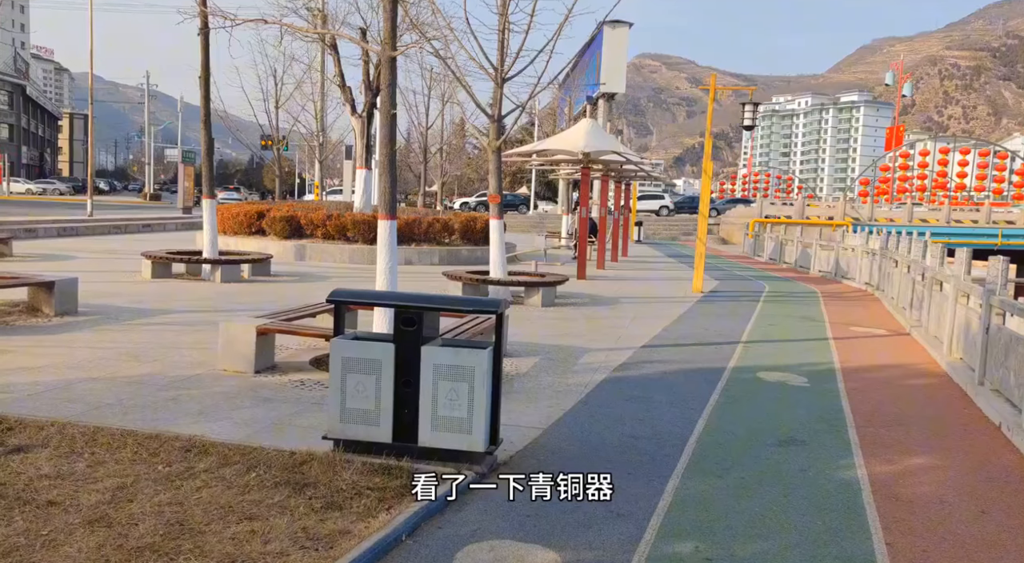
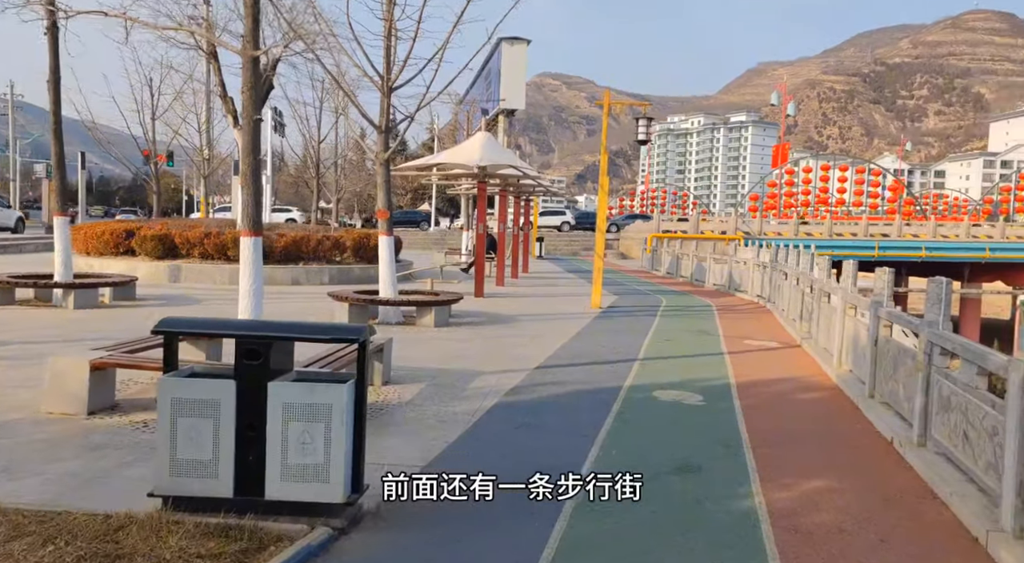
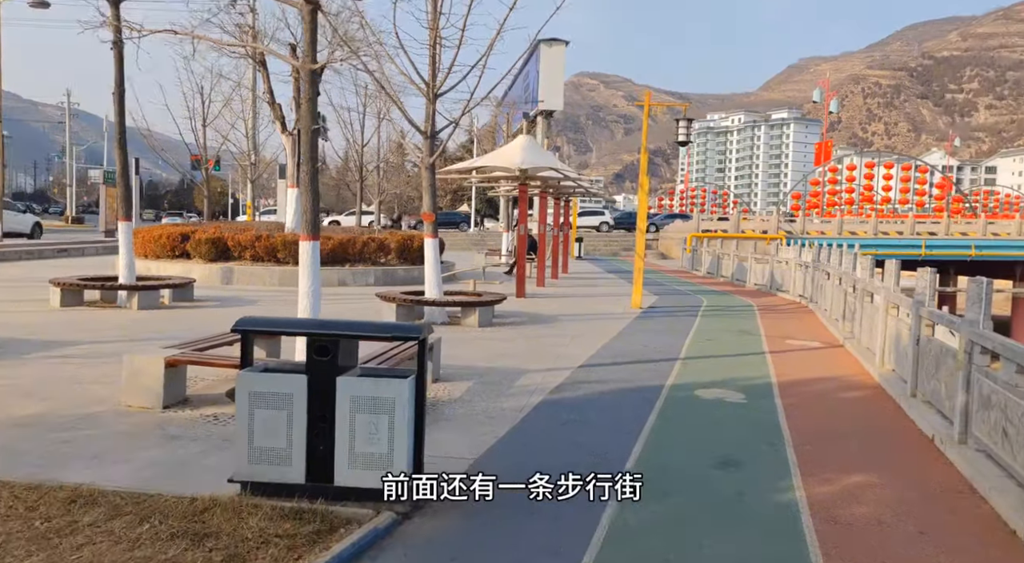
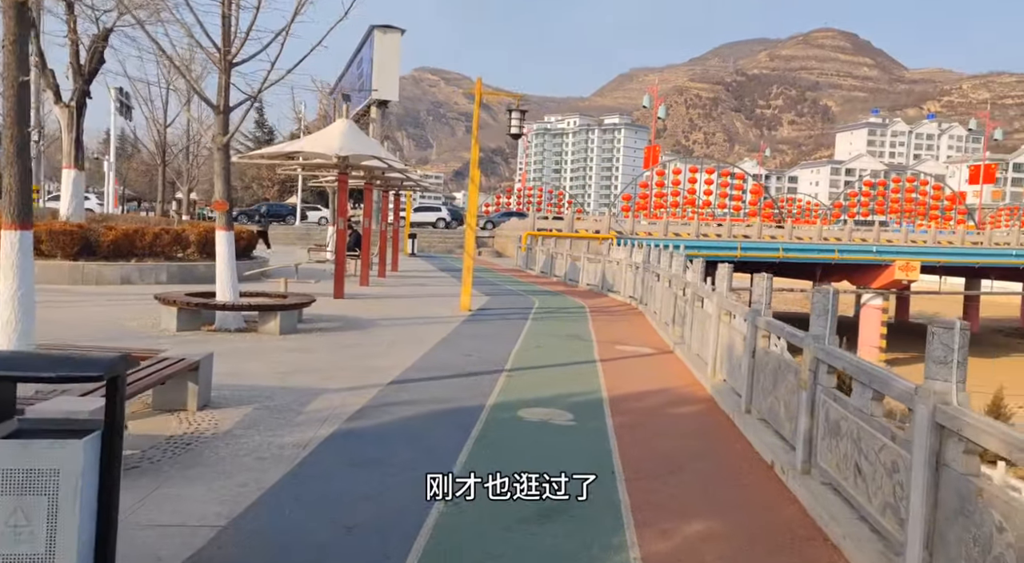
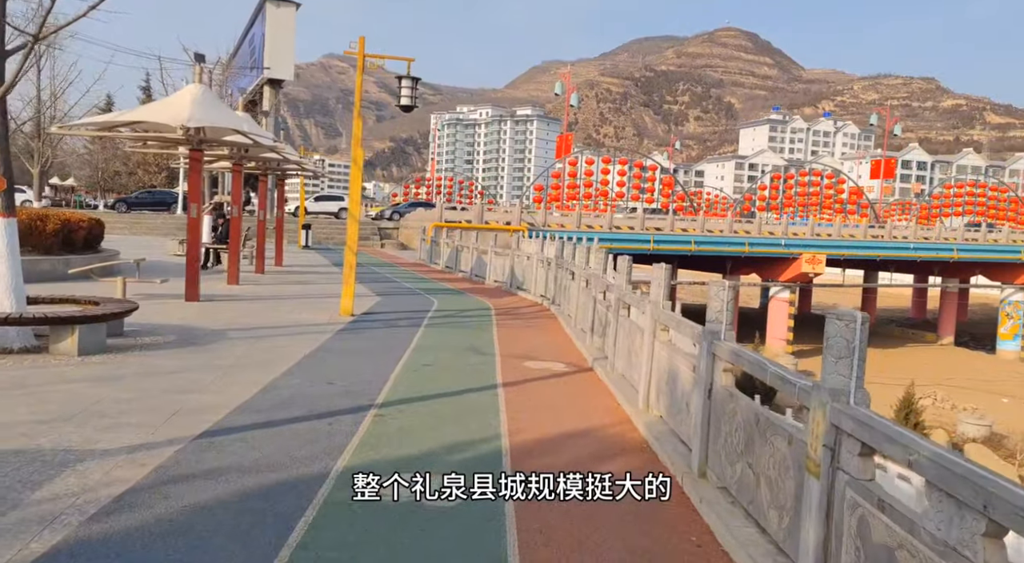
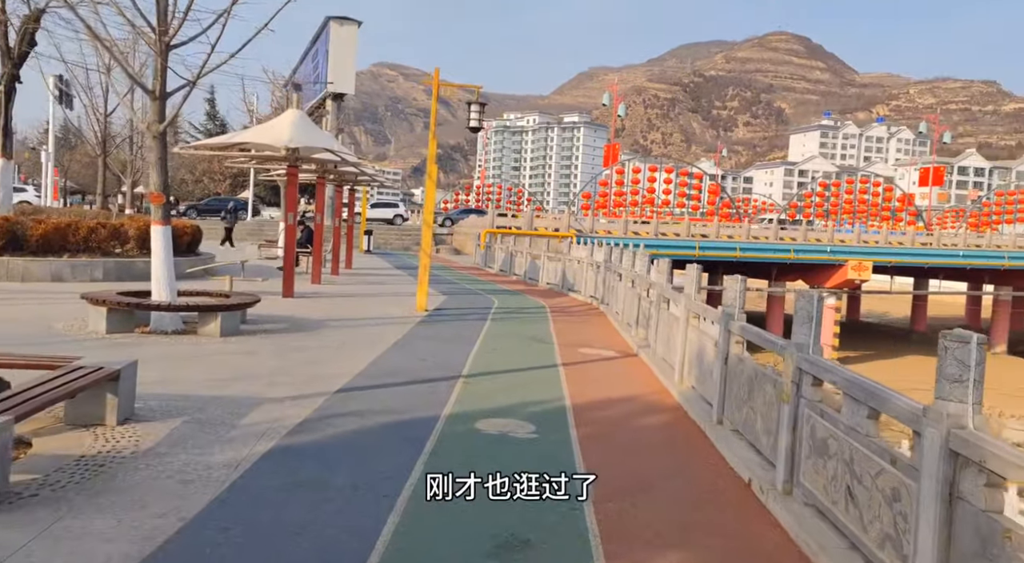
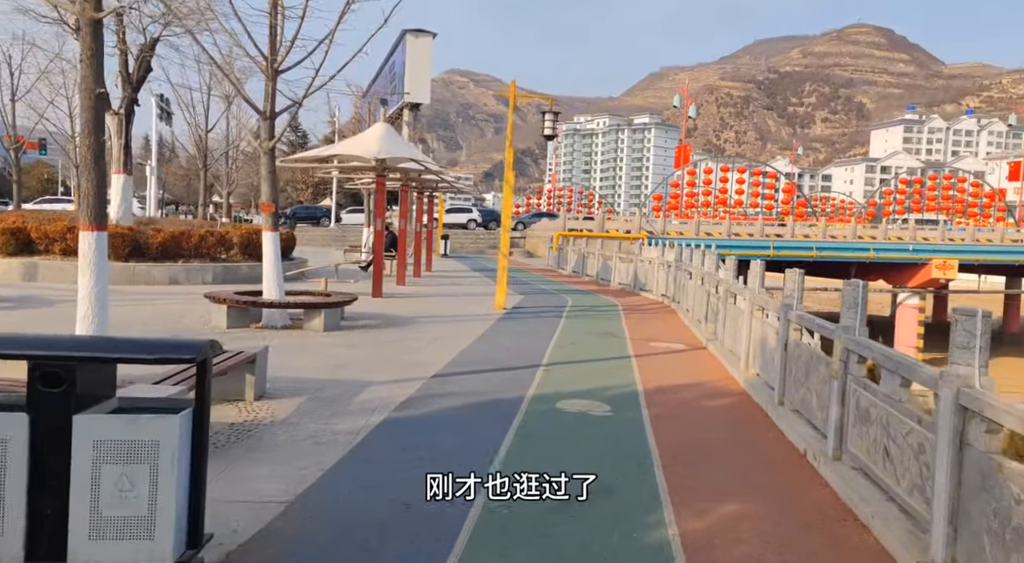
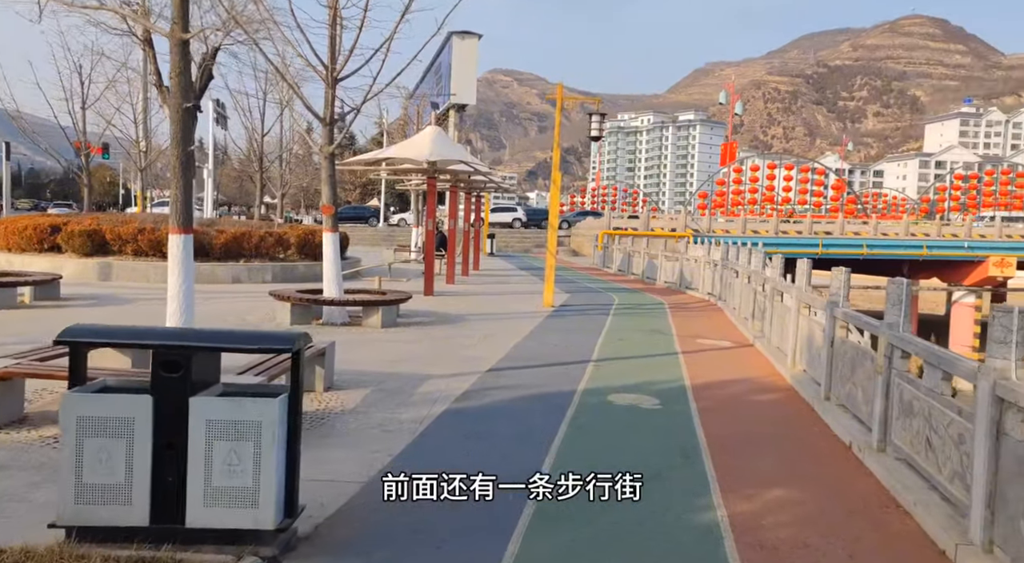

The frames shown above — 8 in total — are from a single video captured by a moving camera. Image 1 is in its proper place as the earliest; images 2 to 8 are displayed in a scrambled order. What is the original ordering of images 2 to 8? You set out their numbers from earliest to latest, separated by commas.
3, 2, 8, 7, 4, 6, 5
